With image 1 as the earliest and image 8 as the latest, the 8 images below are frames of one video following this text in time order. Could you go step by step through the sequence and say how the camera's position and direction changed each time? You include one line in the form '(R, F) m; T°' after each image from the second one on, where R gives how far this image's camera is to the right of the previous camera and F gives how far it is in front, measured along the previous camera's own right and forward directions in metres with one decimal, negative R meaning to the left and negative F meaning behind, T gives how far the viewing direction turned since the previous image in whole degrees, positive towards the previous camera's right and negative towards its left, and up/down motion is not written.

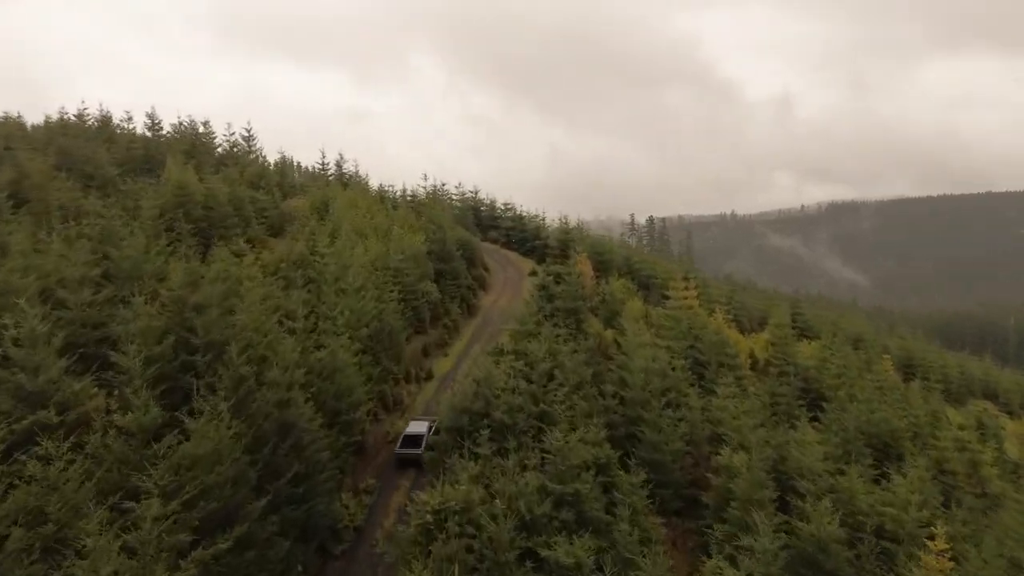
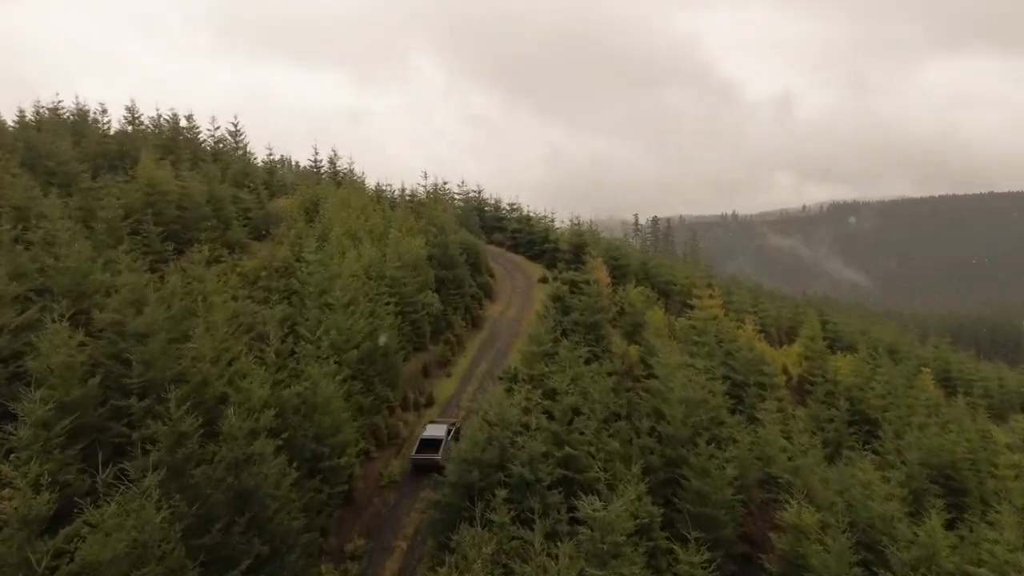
(-0.6, +5.2) m; 0°
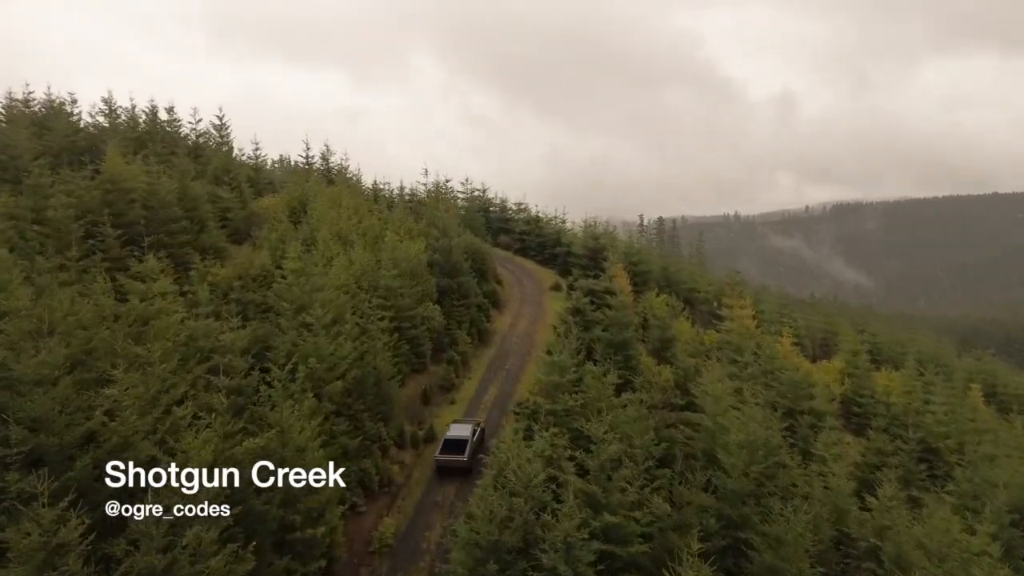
(-0.6, +5.4) m; 0°
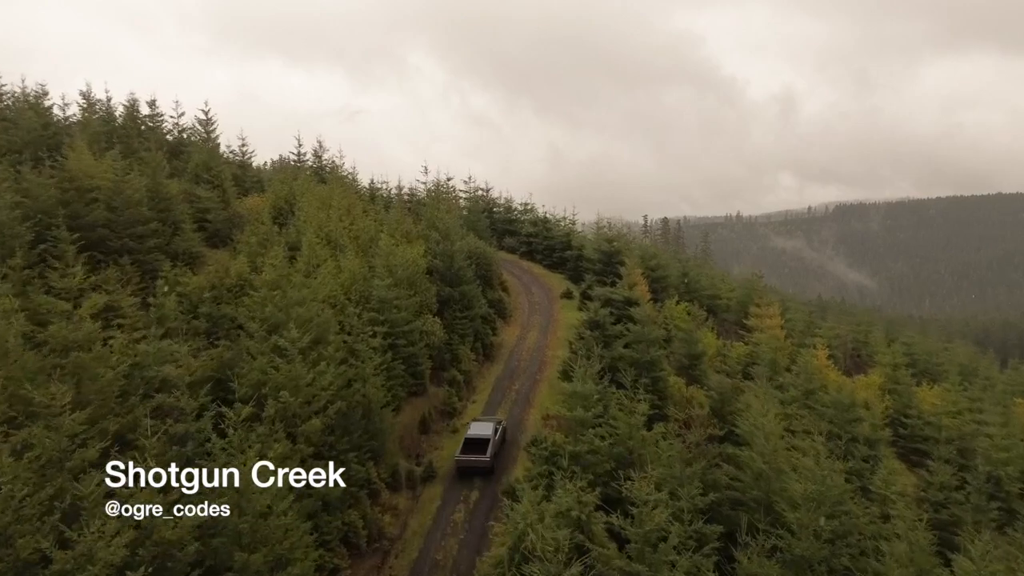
(-0.4, +4.2) m; 0°
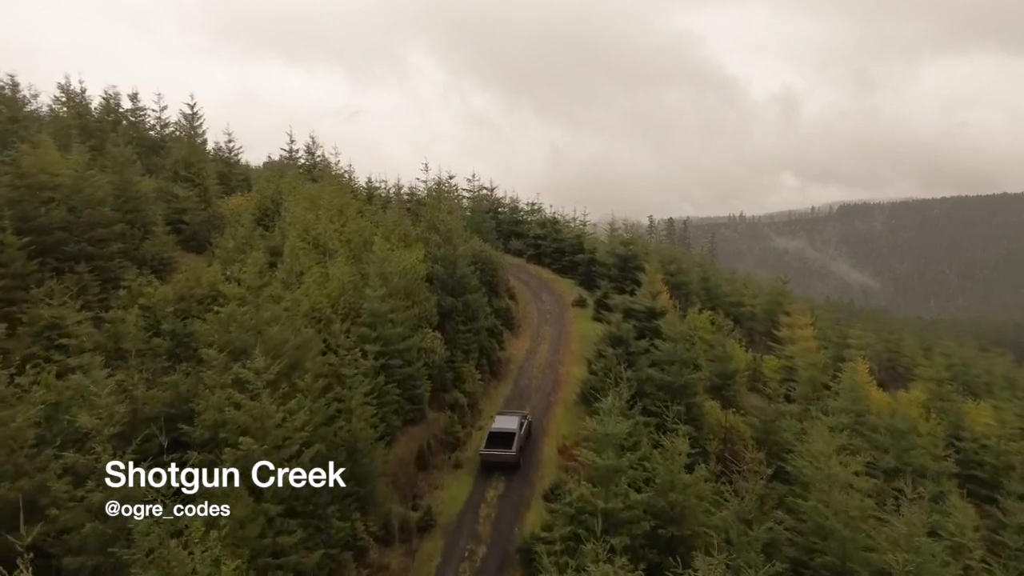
(-0.4, +3.9) m; 0°
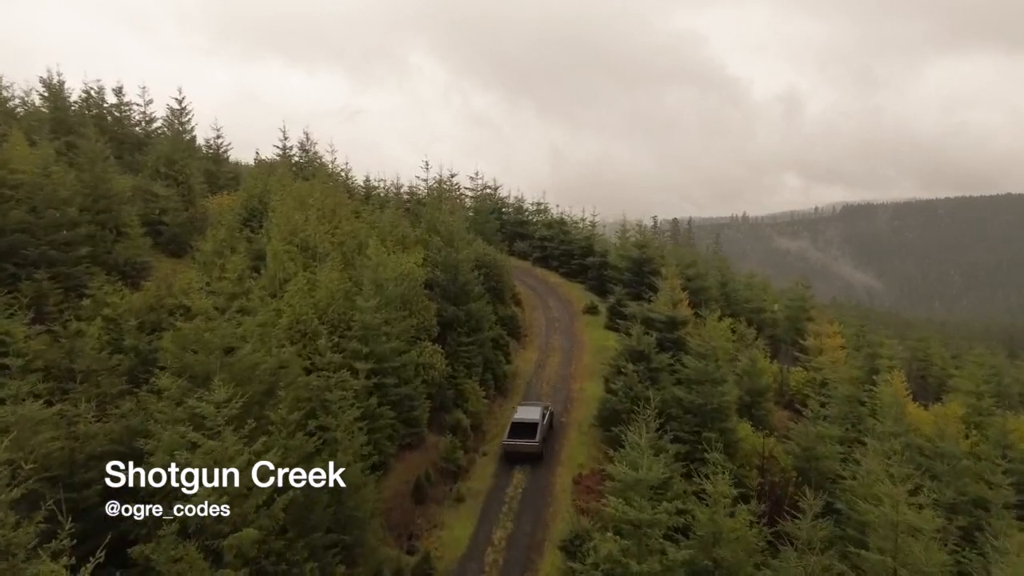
(-0.3, +2.9) m; 0°
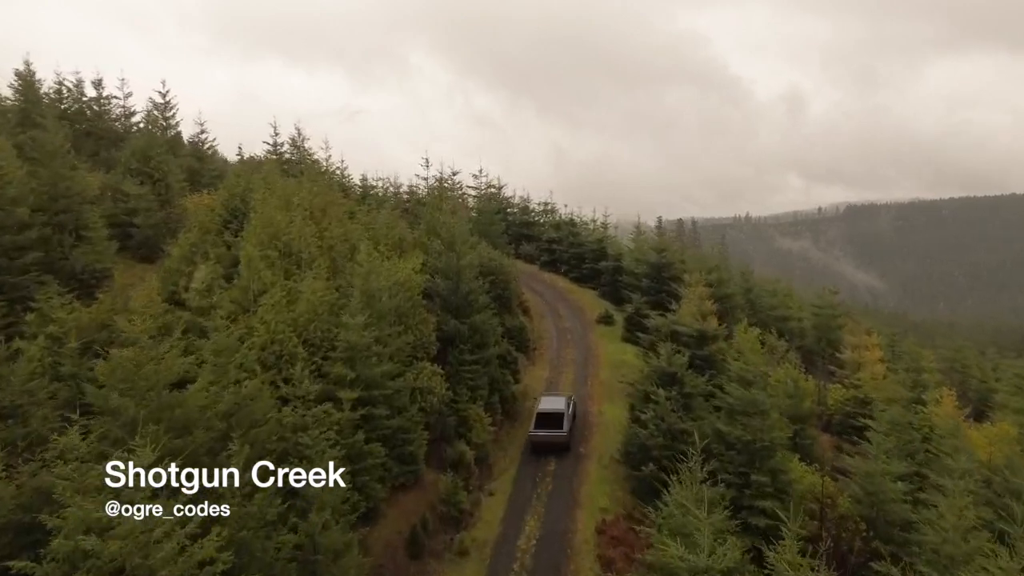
(-0.3, +3.5) m; 0°
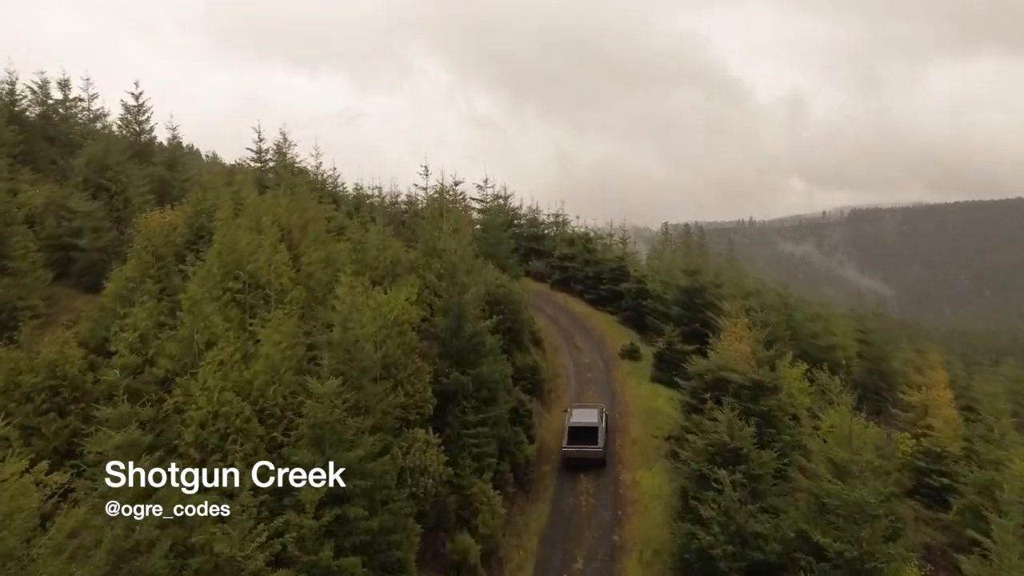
(-0.4, +4.8) m; 0°
